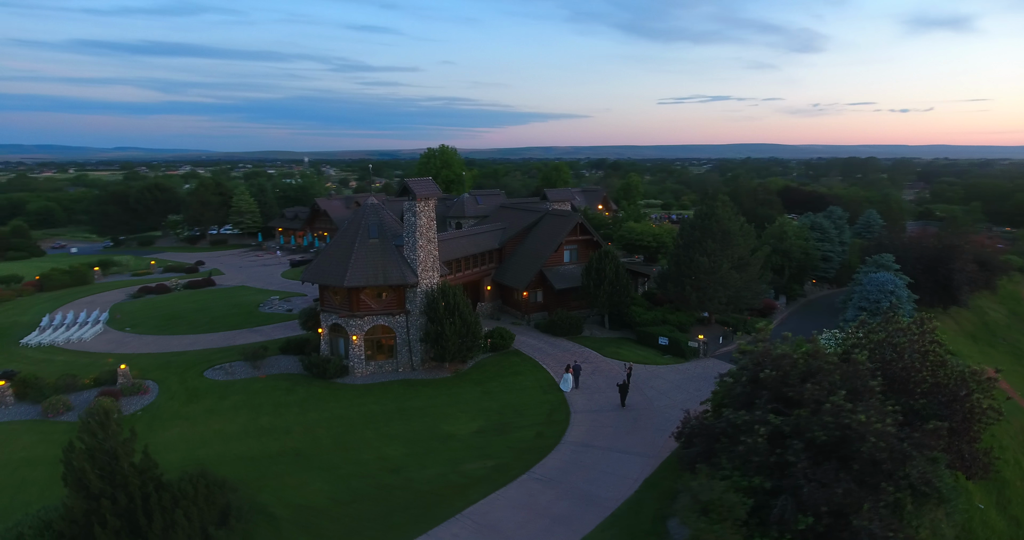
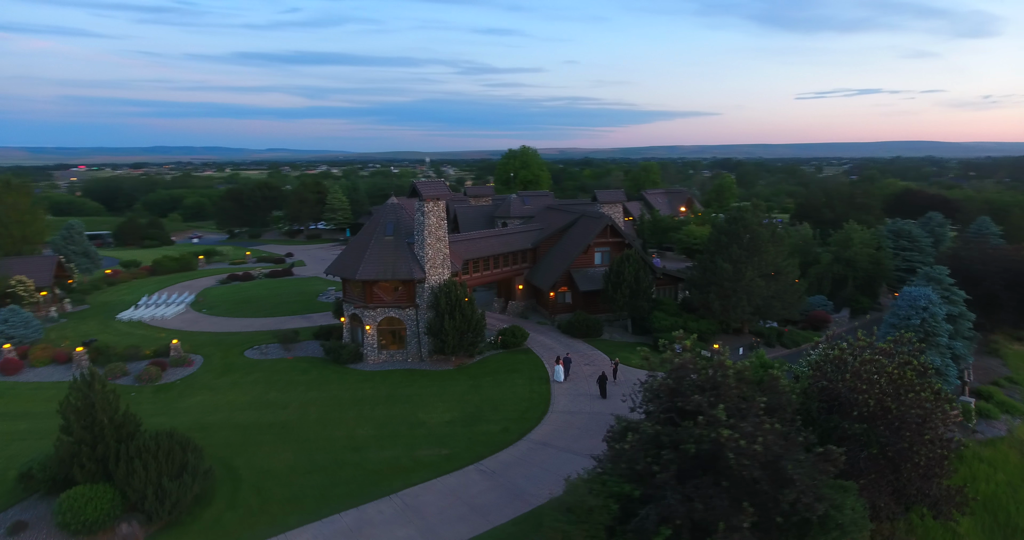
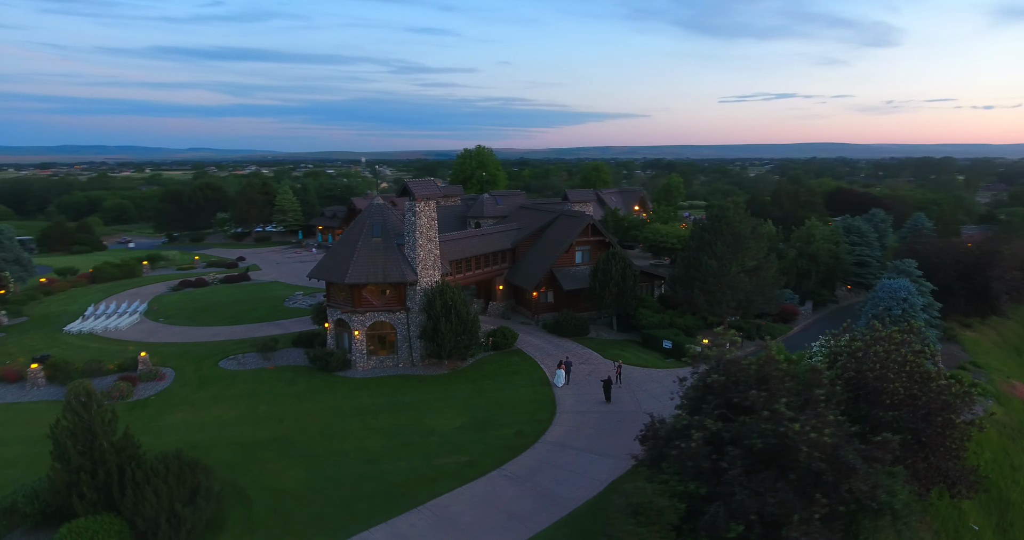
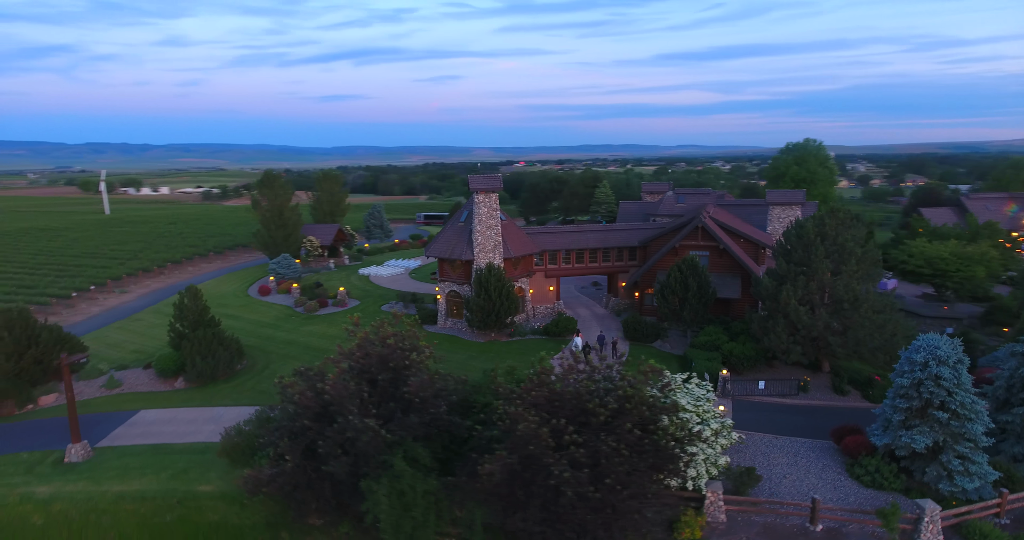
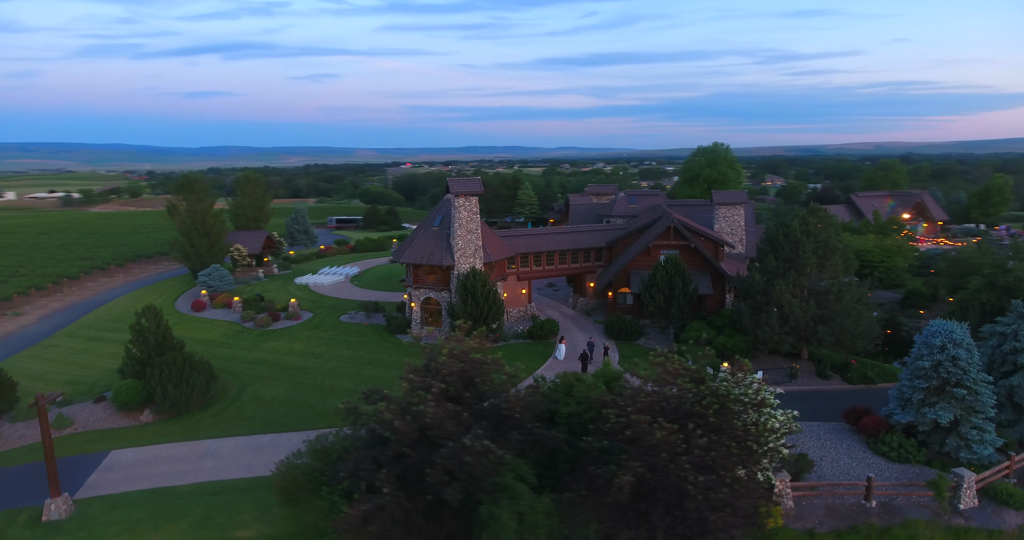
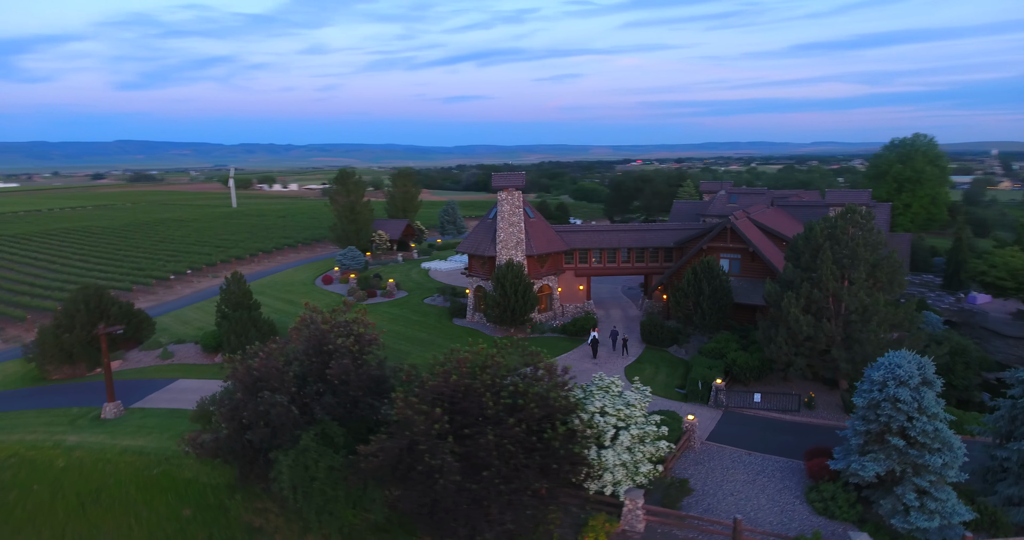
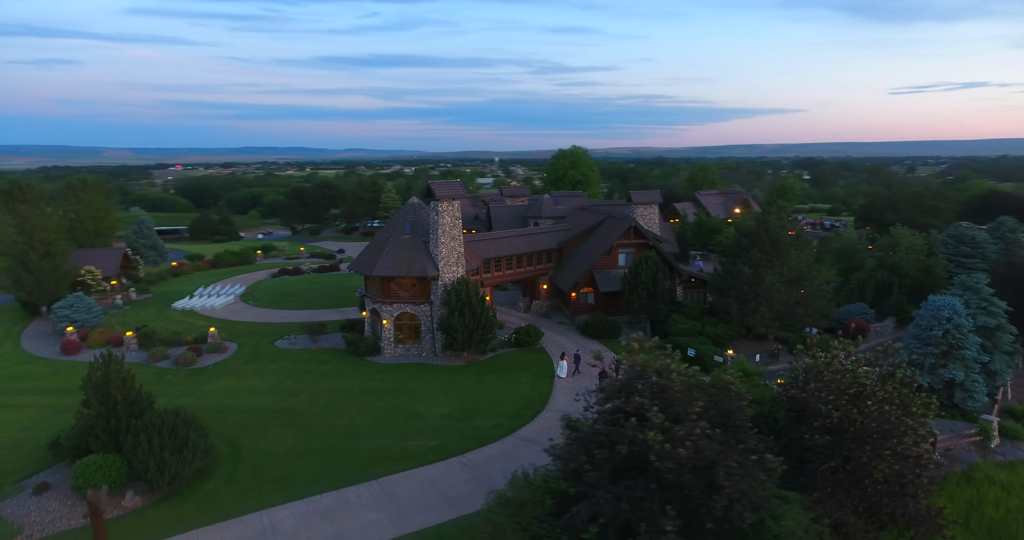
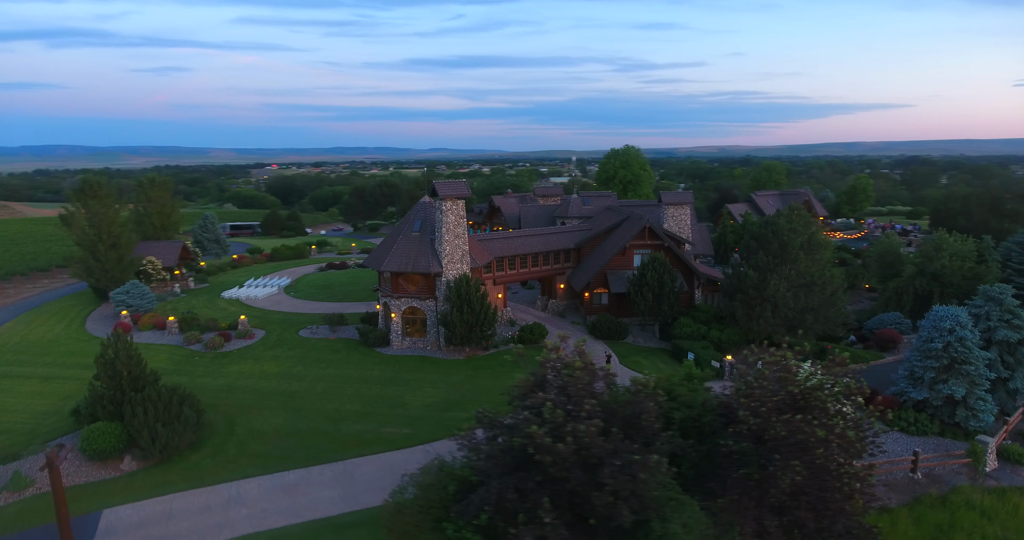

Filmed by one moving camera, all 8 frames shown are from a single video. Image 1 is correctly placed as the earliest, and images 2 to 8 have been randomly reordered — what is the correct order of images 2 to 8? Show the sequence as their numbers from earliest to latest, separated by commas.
3, 2, 7, 8, 5, 4, 6
